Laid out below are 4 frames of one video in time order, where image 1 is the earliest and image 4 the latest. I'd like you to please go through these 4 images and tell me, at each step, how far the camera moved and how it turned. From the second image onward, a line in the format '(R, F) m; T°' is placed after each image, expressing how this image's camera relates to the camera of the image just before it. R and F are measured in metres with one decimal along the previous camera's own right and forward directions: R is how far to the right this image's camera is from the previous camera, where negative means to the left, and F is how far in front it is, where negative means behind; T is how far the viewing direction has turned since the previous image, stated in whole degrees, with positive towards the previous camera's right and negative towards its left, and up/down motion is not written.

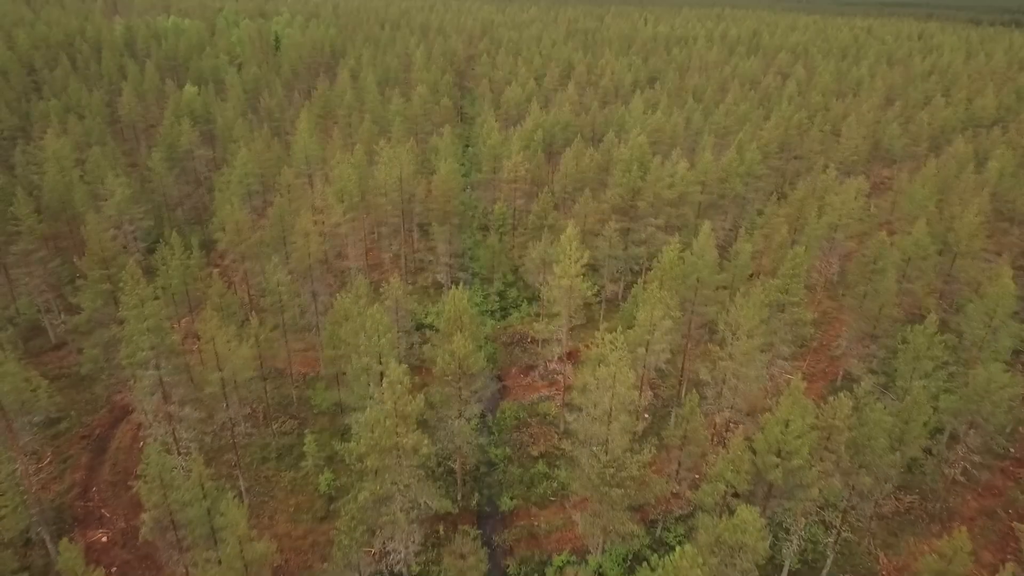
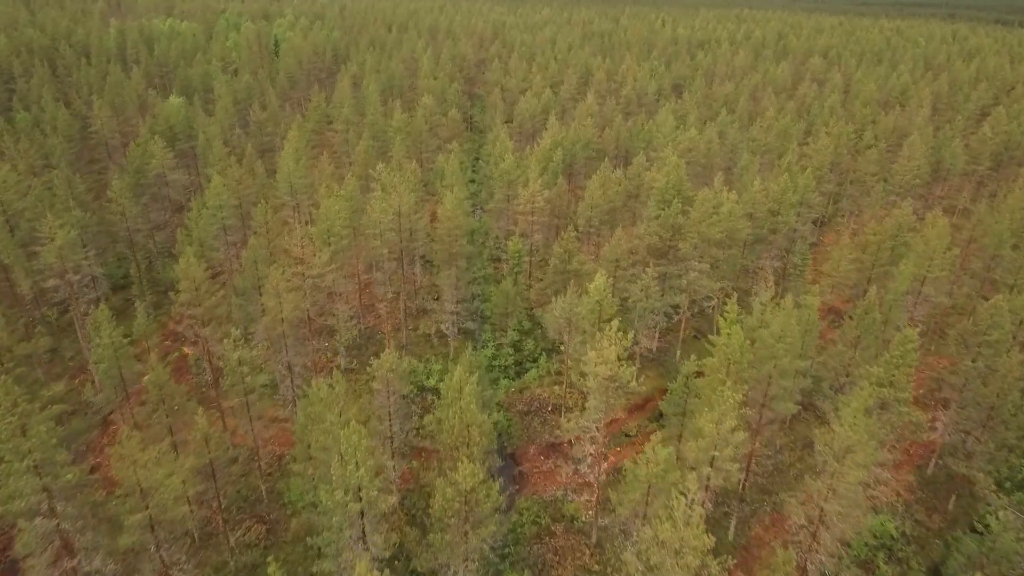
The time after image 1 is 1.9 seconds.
(-0.7, +8.7) m; -1°
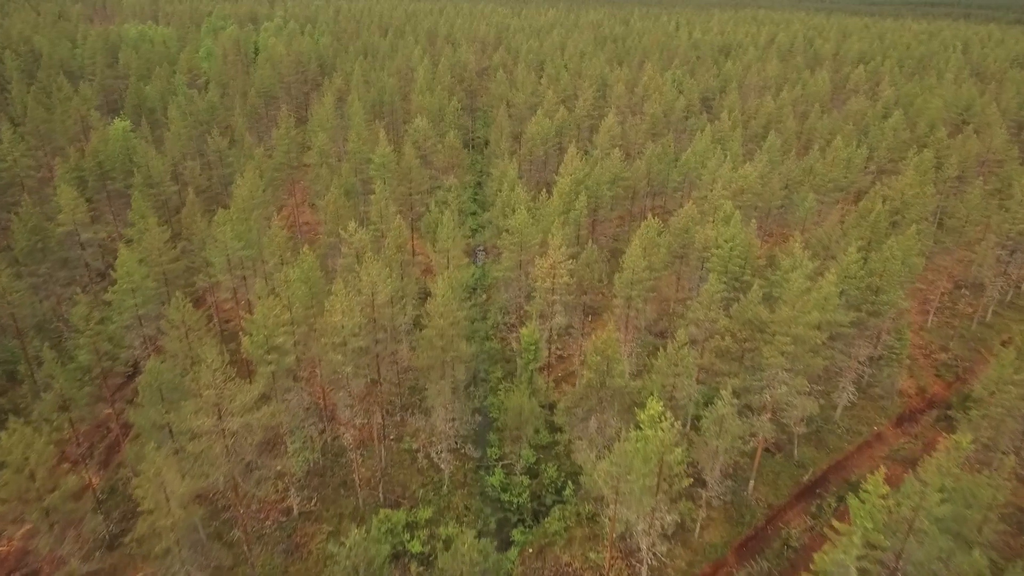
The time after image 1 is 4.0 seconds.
(-0.8, +13.8) m; 0°
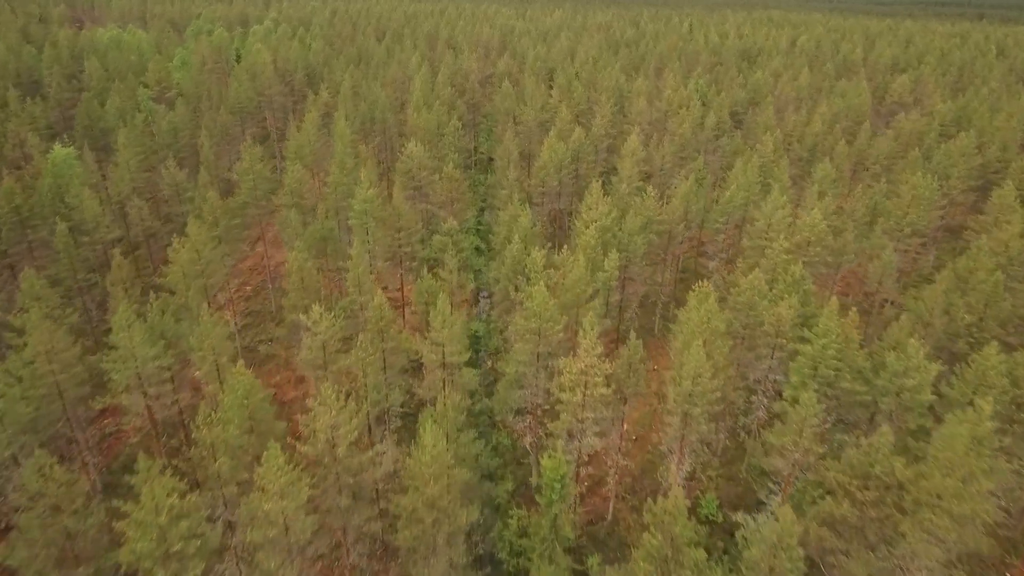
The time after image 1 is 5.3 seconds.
(-0.8, +11.0) m; 0°
